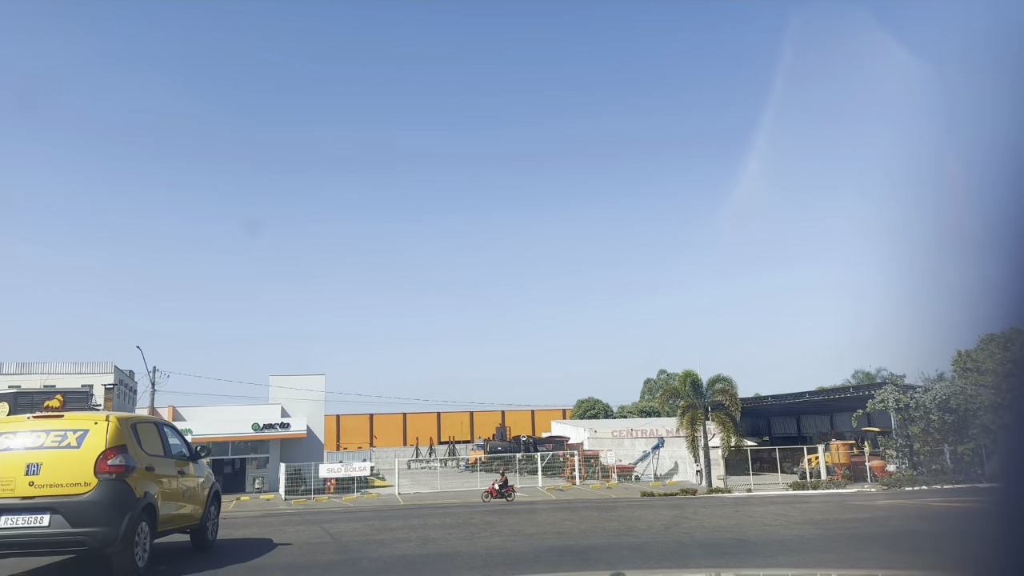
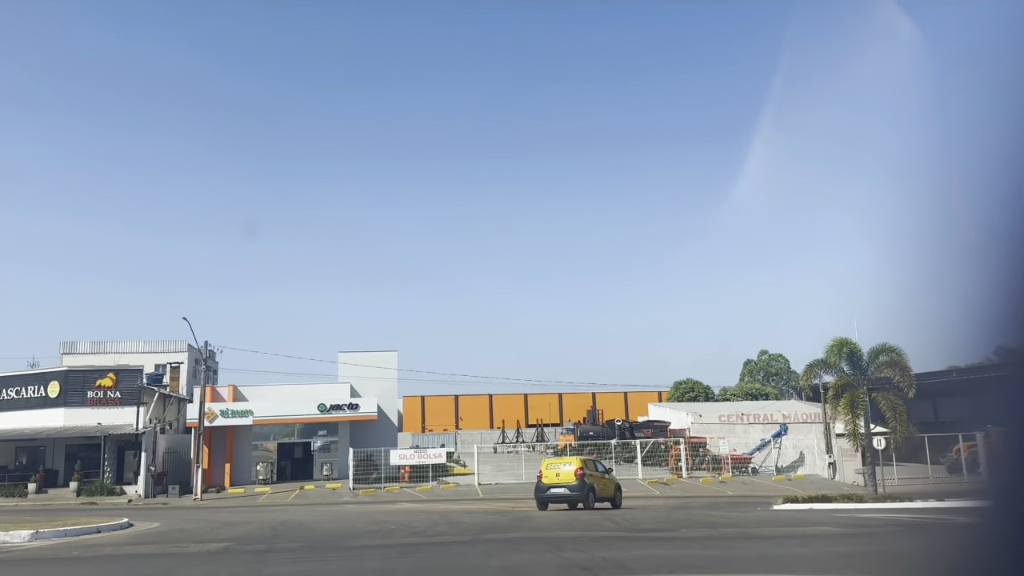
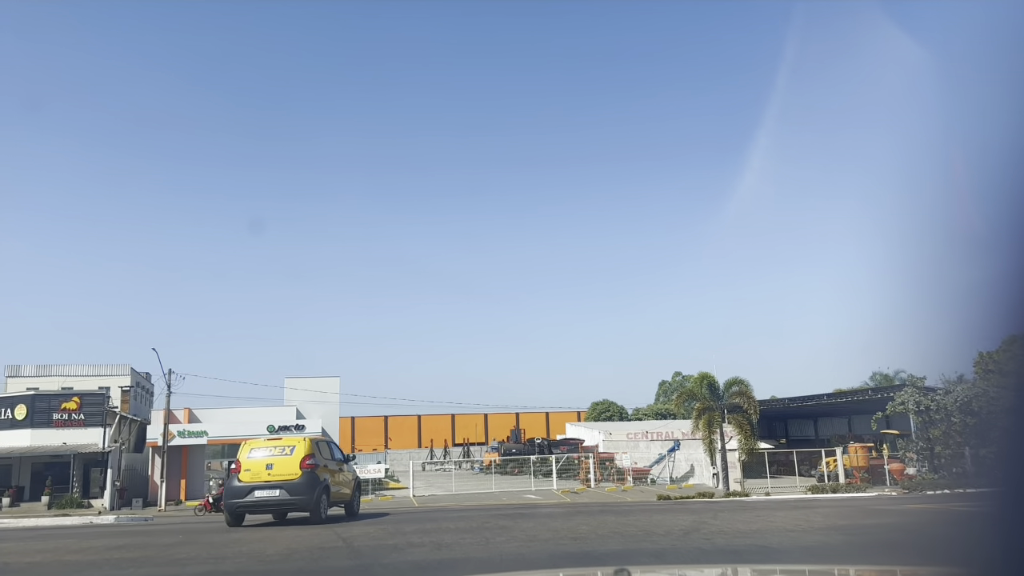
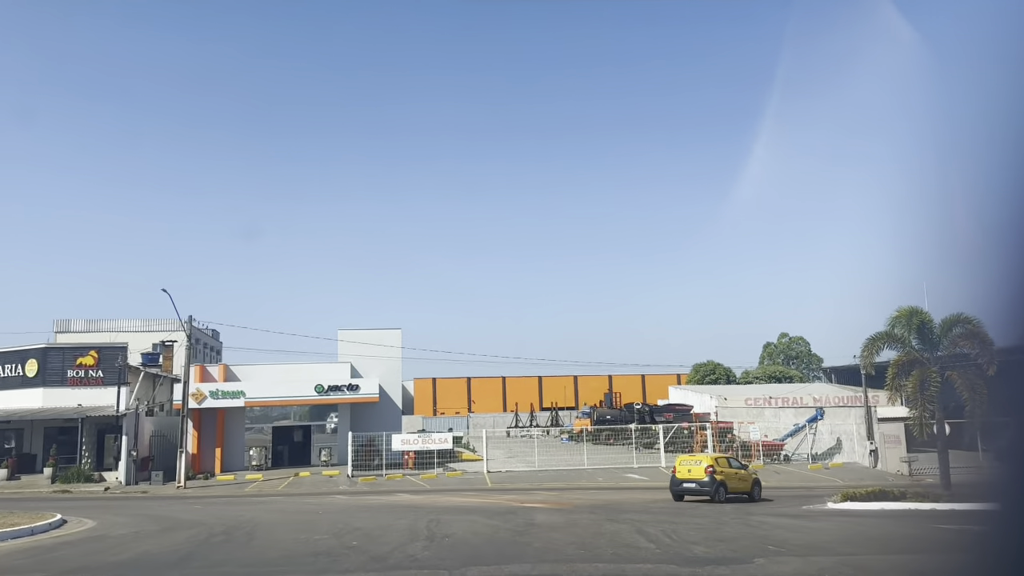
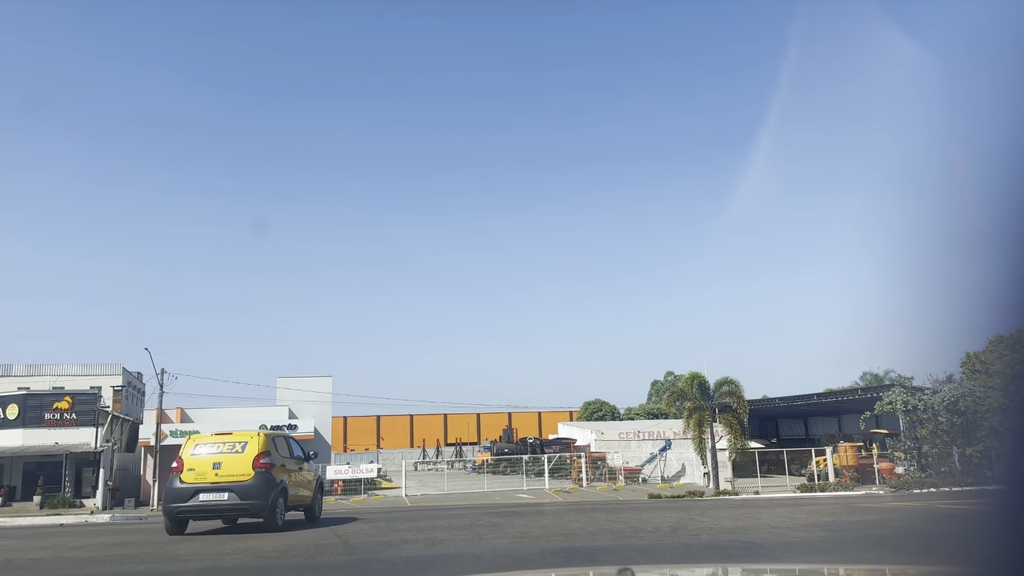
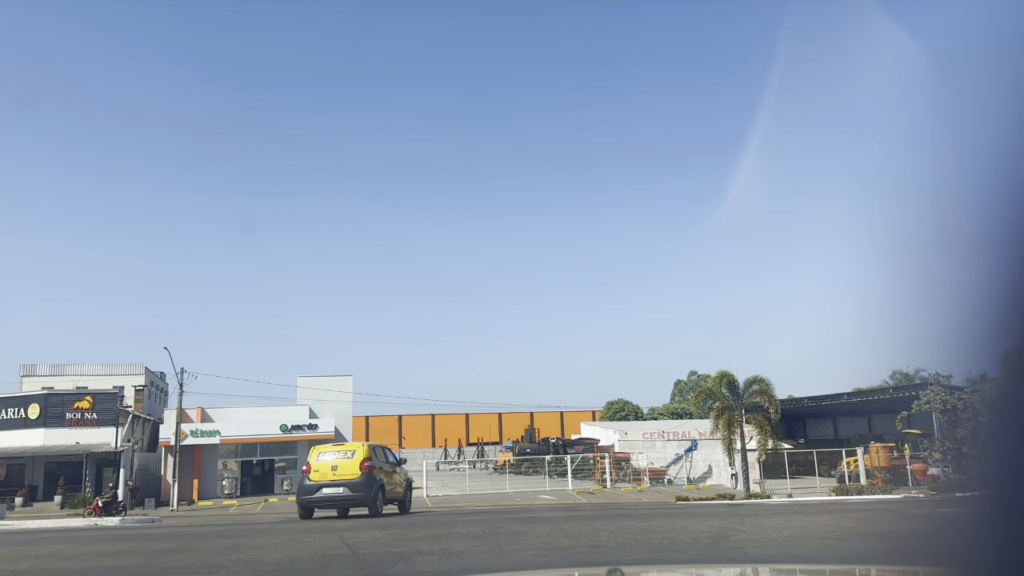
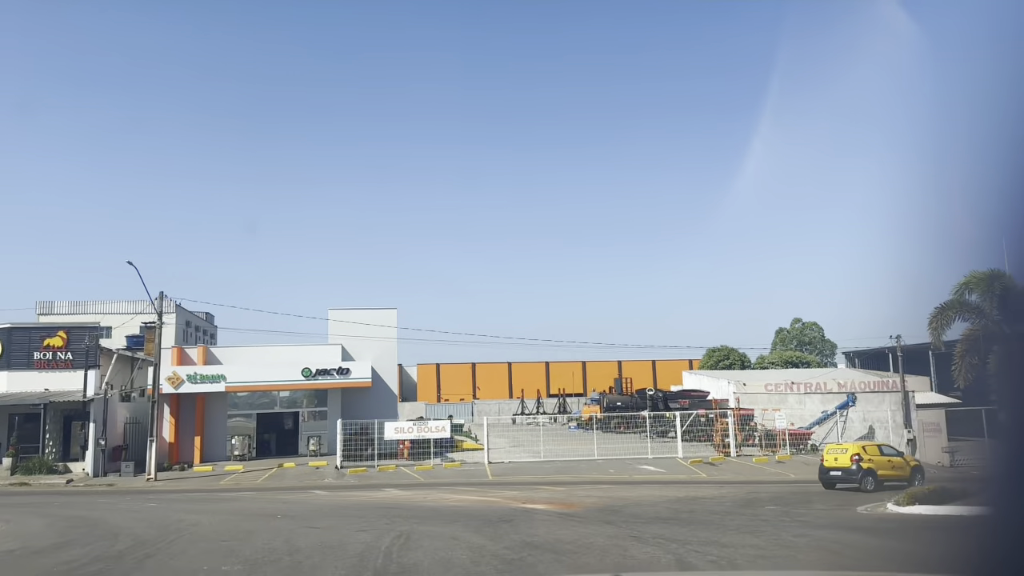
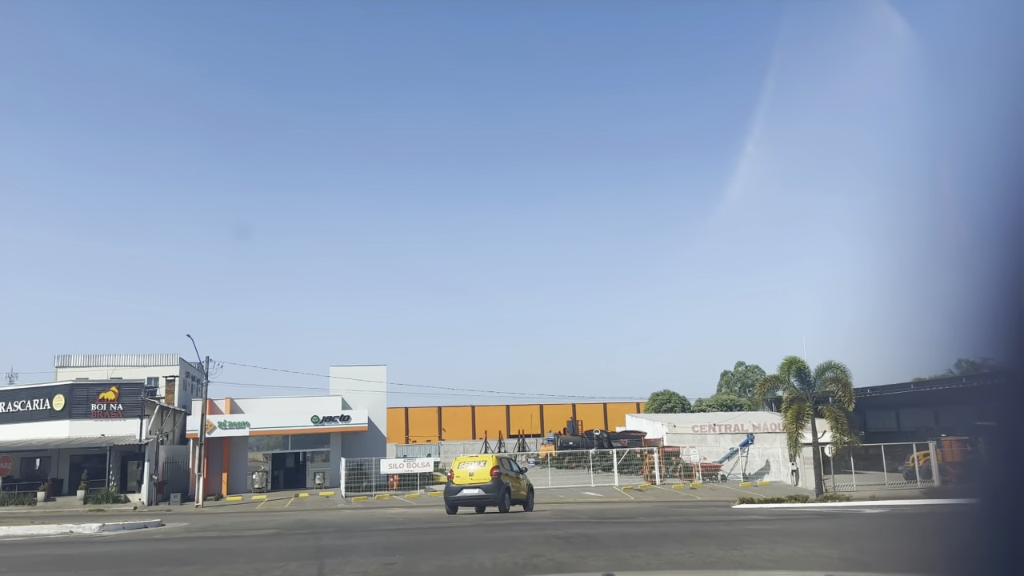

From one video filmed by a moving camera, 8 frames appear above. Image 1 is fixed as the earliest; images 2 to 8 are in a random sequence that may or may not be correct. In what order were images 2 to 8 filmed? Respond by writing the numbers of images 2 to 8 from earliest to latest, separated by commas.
5, 3, 6, 8, 2, 4, 7
